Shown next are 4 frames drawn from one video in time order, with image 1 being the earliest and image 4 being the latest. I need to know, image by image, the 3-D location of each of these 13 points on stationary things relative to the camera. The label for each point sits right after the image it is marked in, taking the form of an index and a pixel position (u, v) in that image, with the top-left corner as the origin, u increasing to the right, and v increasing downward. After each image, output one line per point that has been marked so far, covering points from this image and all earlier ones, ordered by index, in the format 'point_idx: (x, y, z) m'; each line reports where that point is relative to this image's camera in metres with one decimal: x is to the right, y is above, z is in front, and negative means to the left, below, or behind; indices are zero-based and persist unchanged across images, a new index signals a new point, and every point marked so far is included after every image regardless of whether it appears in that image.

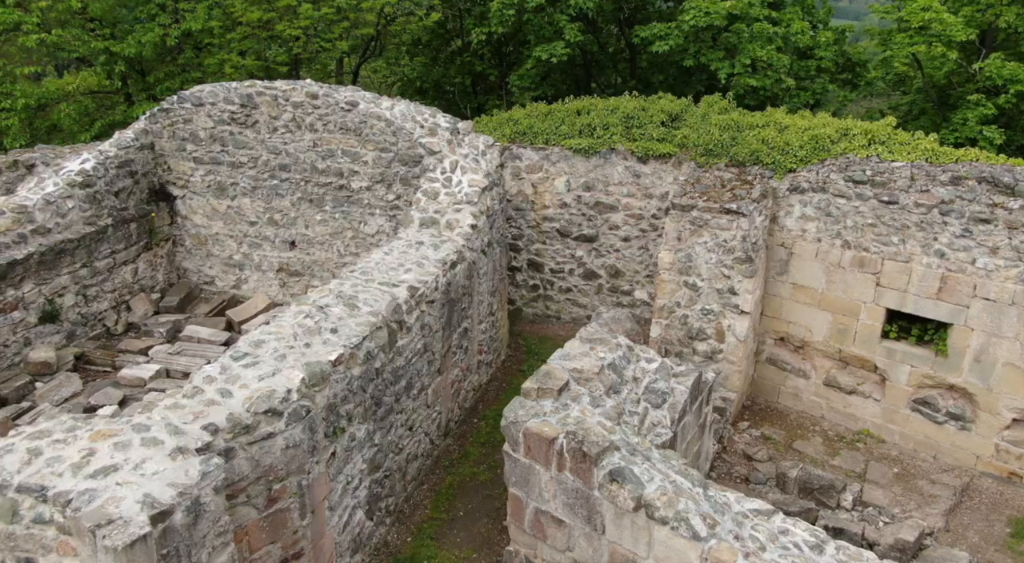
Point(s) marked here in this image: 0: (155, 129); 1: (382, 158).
0: (-3.6, +1.5, +8.0) m
1: (-1.2, +1.1, +7.4) m
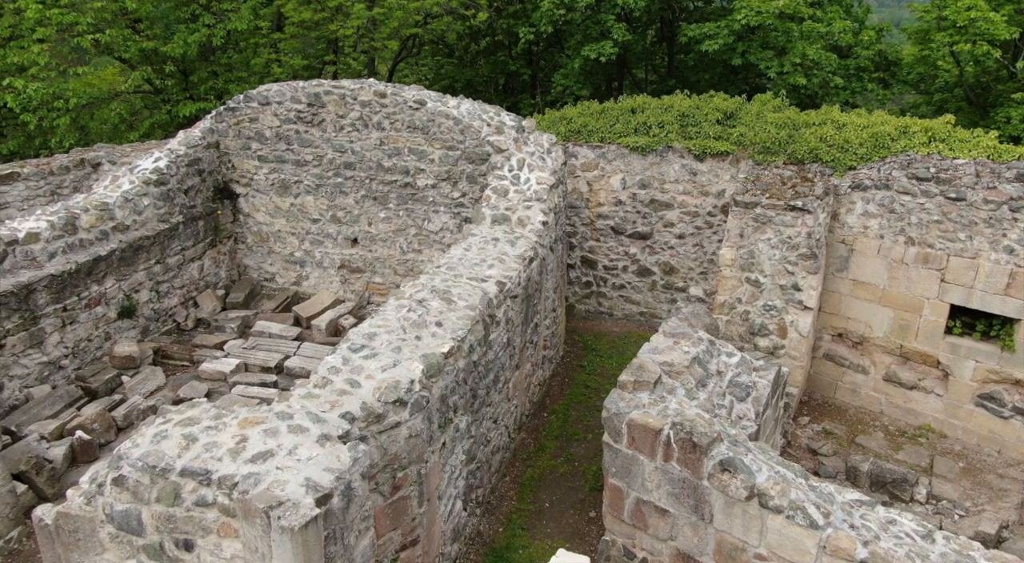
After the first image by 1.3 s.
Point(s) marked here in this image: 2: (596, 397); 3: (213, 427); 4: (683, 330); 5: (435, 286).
0: (-3.0, +1.6, +8.1) m
1: (-0.6, +1.2, +7.5) m
2: (+0.8, -1.1, +7.3) m
3: (-1.2, -0.6, +3.3) m
4: (+1.2, -0.3, +5.5) m
5: (-0.5, 0.0, +5.2) m
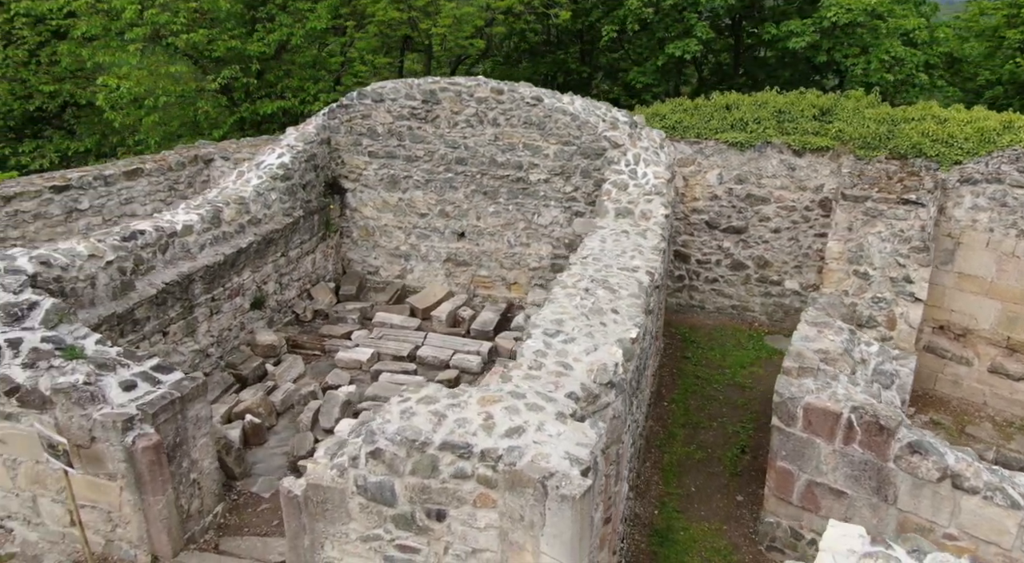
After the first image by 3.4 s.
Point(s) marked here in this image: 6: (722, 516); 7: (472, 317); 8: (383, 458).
0: (-1.9, +1.6, +8.4) m
1: (+0.5, +1.2, +7.7) m
2: (+1.8, -1.0, +7.5) m
3: (-0.2, -0.5, +3.5) m
4: (+2.2, -0.3, +5.7) m
5: (+0.5, 0.0, +5.3) m
6: (+1.4, -1.5, +5.3) m
7: (-0.4, -0.3, +7.6) m
8: (-0.5, -0.7, +3.4) m
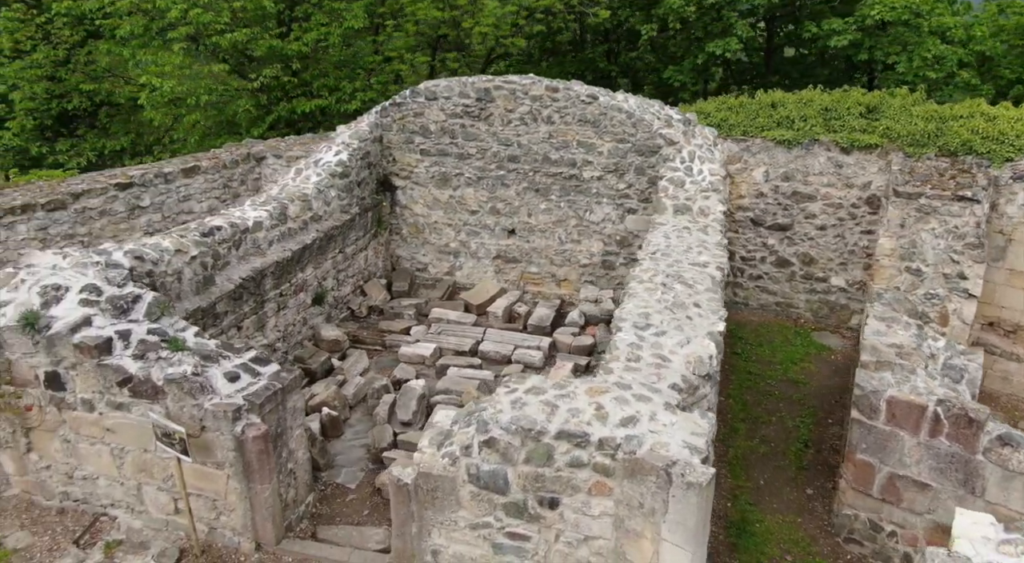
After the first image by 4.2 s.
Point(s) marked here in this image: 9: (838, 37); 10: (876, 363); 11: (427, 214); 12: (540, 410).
0: (-1.3, +1.7, +8.4) m
1: (+1.0, +1.3, +7.8) m
2: (+2.3, -0.9, +7.5) m
3: (+0.2, -0.5, +3.6) m
4: (+2.7, -0.2, +5.7) m
5: (+1.0, +0.1, +5.4) m
6: (+1.9, -1.5, +5.3) m
7: (+0.1, -0.3, +7.6) m
8: (-0.1, -0.7, +3.4) m
9: (+4.4, +3.3, +10.8) m
10: (+2.2, -0.5, +4.9) m
11: (-0.9, +0.7, +8.7) m
12: (+0.1, -0.6, +3.5) m
